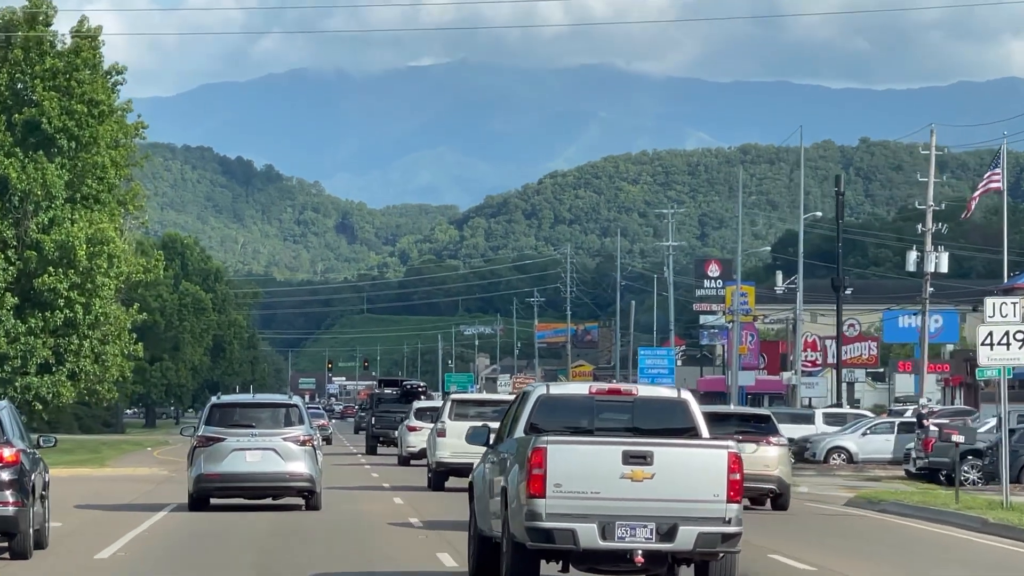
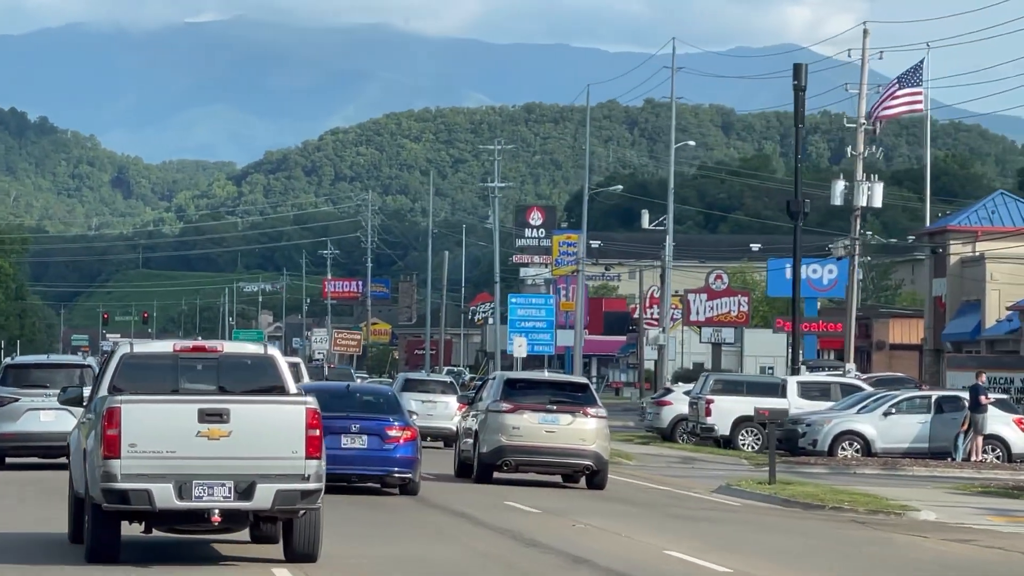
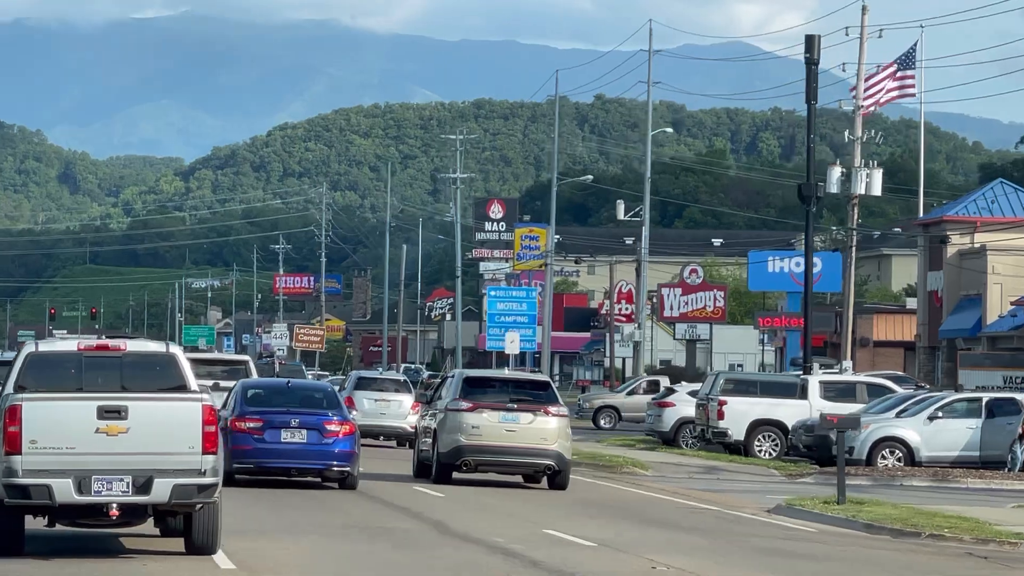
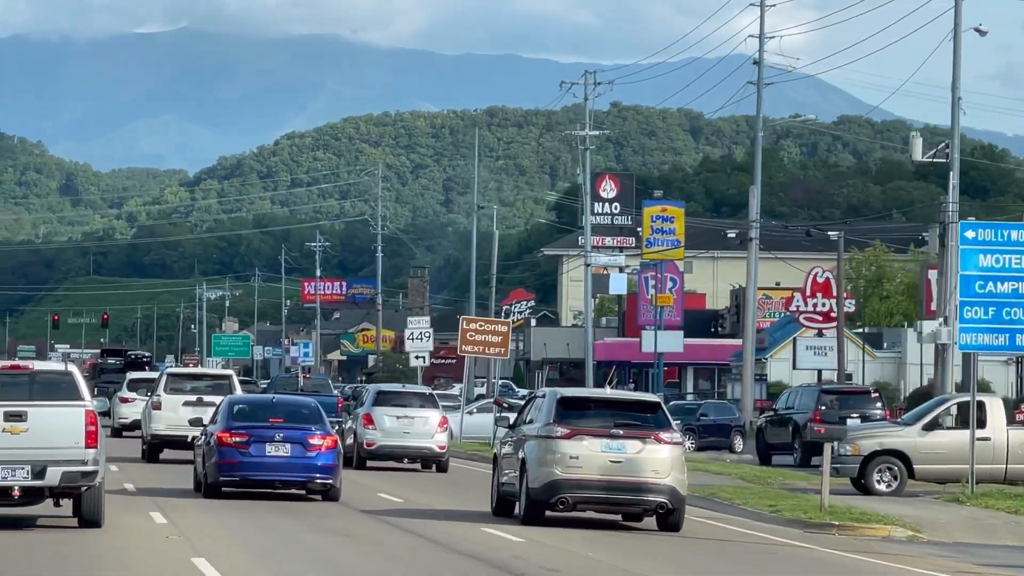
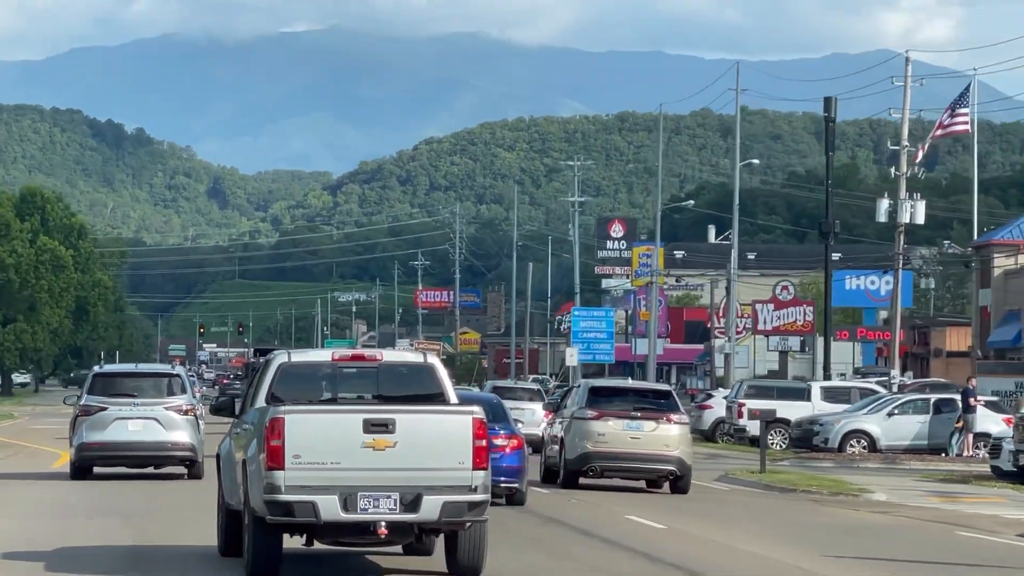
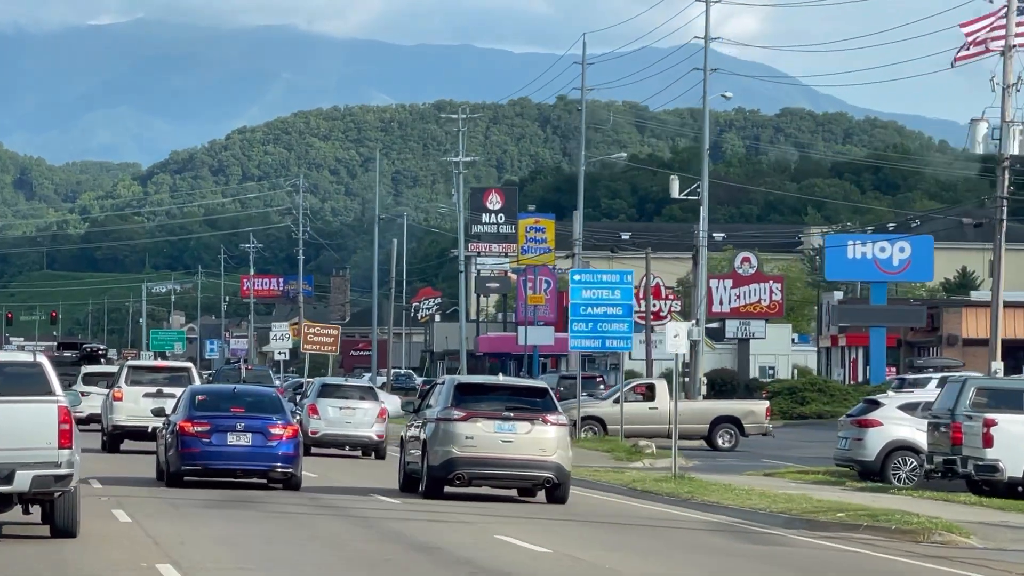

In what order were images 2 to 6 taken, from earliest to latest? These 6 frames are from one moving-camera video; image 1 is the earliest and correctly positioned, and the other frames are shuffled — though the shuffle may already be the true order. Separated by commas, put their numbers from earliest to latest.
5, 2, 3, 6, 4
